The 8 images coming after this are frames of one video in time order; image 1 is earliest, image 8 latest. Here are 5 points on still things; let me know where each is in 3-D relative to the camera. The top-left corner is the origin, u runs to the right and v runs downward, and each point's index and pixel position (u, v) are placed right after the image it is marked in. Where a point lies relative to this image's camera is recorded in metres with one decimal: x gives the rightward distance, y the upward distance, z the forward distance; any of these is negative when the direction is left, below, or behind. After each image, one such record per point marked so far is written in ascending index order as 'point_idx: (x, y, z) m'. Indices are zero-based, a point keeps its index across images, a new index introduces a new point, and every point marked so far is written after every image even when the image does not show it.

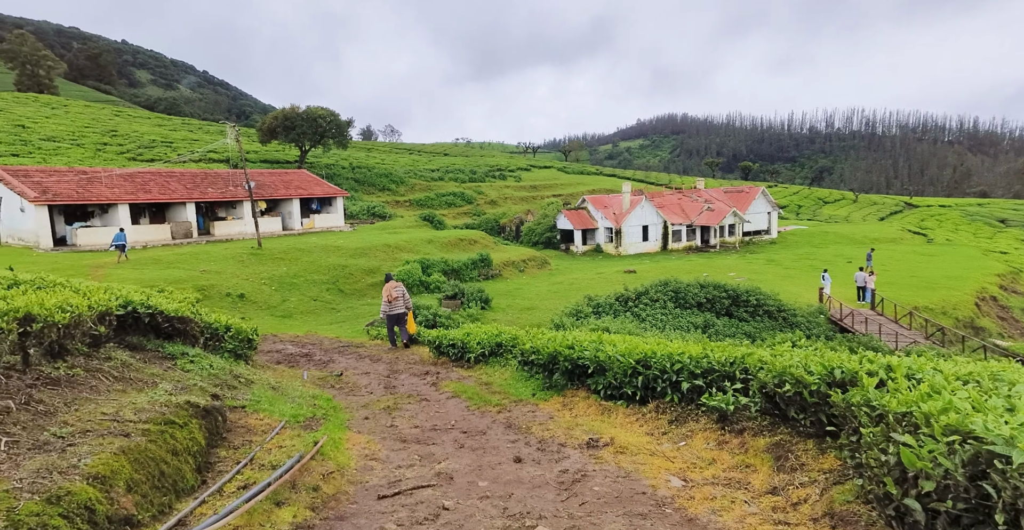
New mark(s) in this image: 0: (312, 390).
0: (-2.8, -1.8, +8.9) m
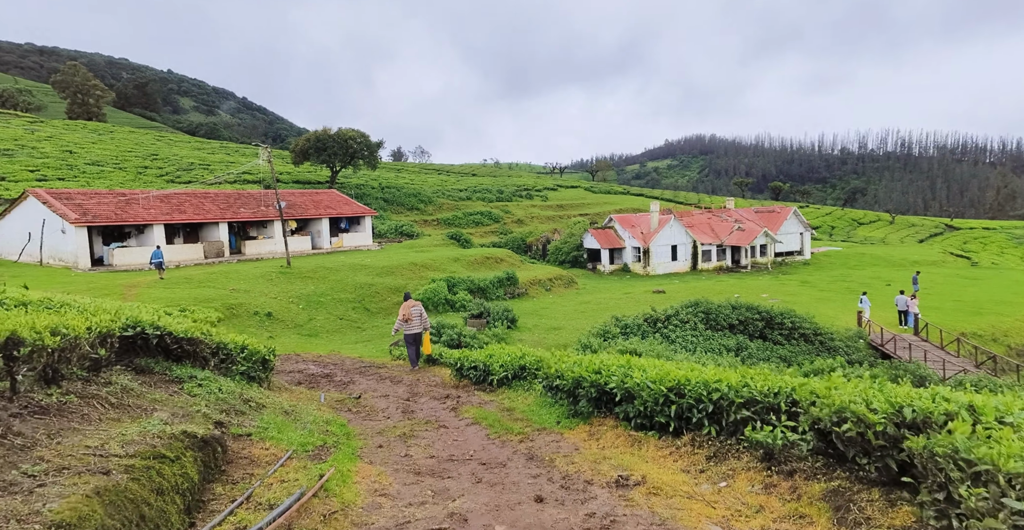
0: (-2.5, -2.0, +8.5) m
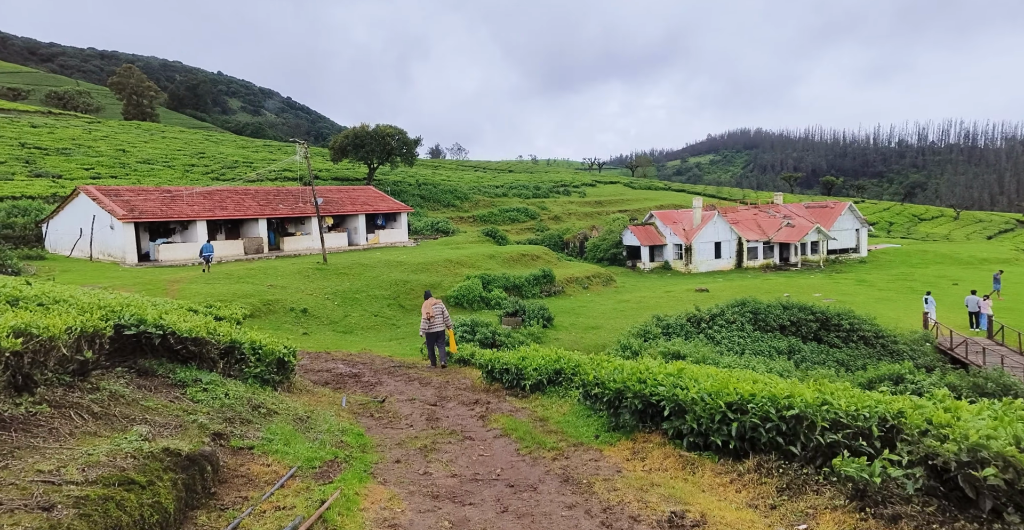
0: (-2.1, -2.0, +7.9) m
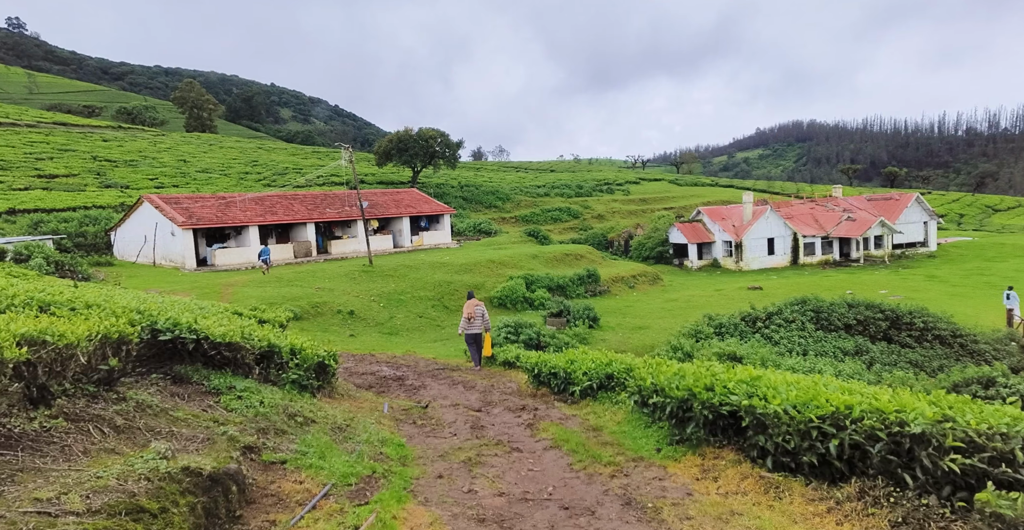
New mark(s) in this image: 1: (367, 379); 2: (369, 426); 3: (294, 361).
0: (-1.5, -2.0, +7.5) m
1: (-3.1, -2.4, +13.7) m
2: (-1.7, -1.8, +7.2) m
3: (-2.6, -1.1, +7.5) m
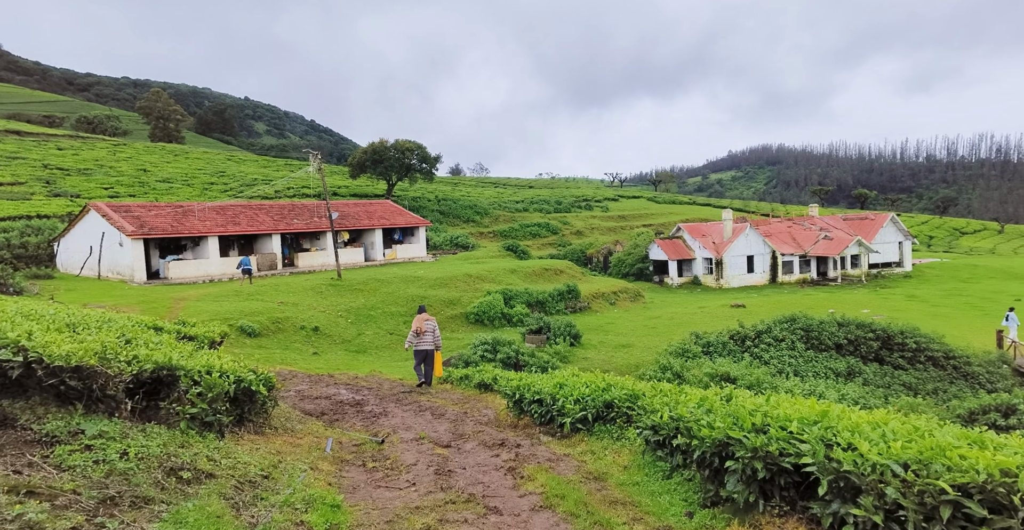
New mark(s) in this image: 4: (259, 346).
0: (-1.7, -1.9, +5.7) m
1: (-3.6, -2.6, +11.8) m
2: (-1.9, -1.8, +5.4) m
3: (-2.8, -1.1, +5.6) m
4: (-7.5, -2.4, +18.9) m
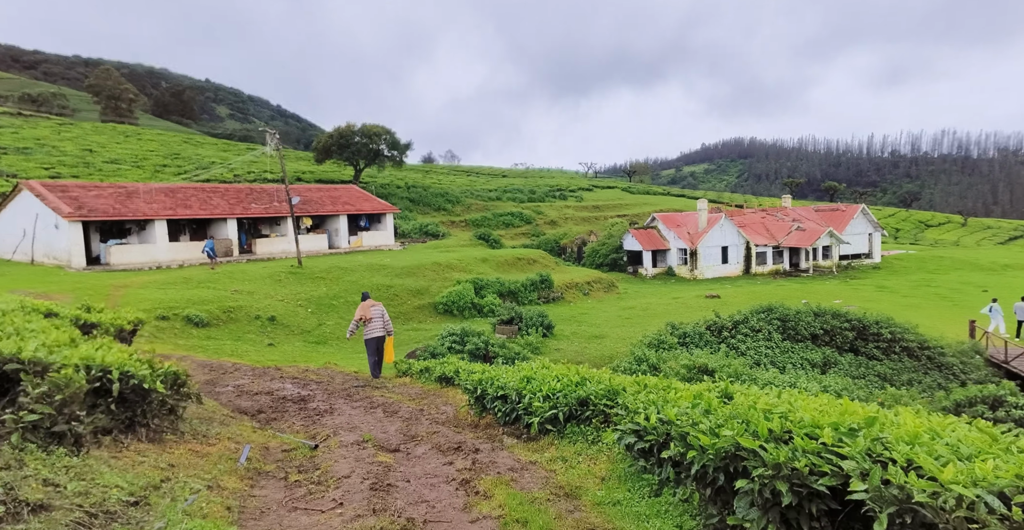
0: (-2.1, -1.7, +4.5) m
1: (-4.2, -2.2, +10.5) m
2: (-2.2, -1.5, +4.2) m
3: (-3.1, -0.8, +4.4) m
4: (-8.5, -1.9, +17.4) m
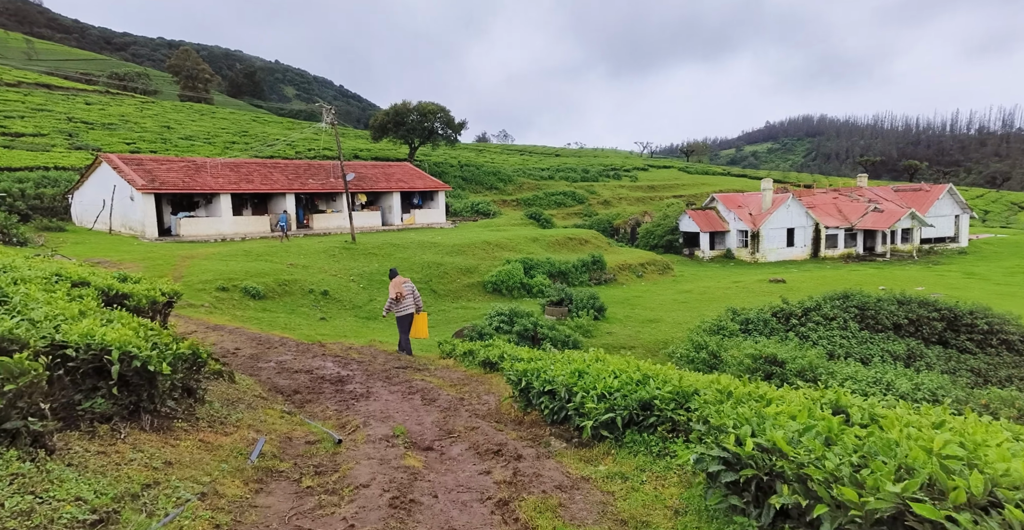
0: (-1.8, -1.5, +3.7) m
1: (-3.4, -1.8, +9.9) m
2: (-1.9, -1.4, +3.4) m
3: (-2.8, -0.6, +3.7) m
4: (-7.1, -1.2, +17.1) m
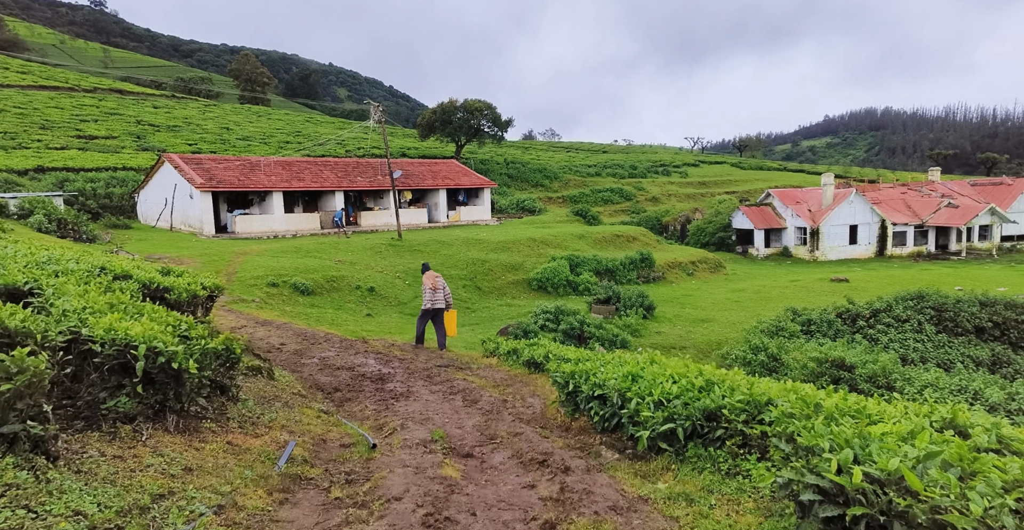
0: (-1.5, -1.4, +3.3) m
1: (-2.7, -1.7, +9.6) m
2: (-1.7, -1.3, +3.0) m
3: (-2.6, -0.5, +3.3) m
4: (-5.8, -1.0, +17.1) m
